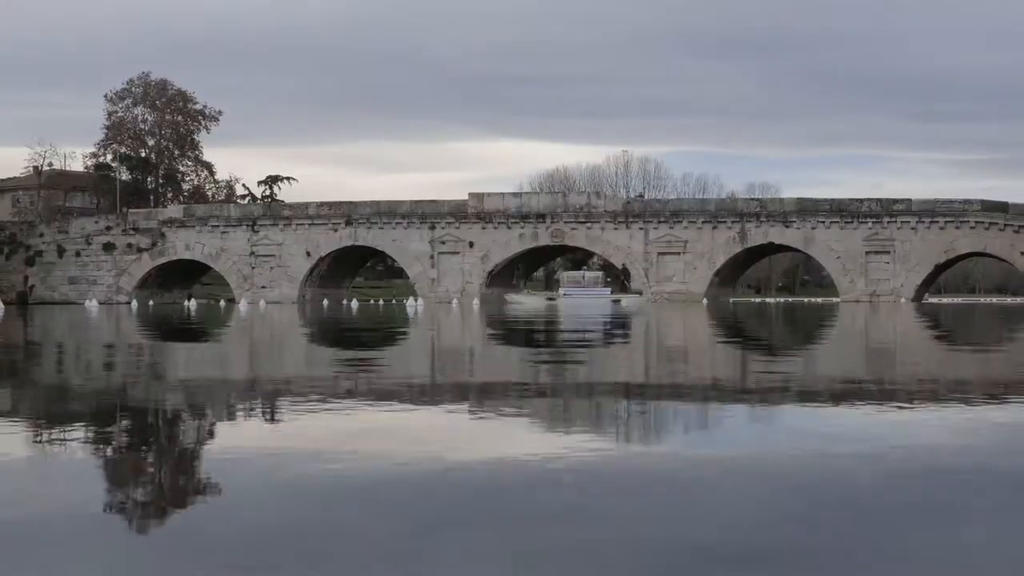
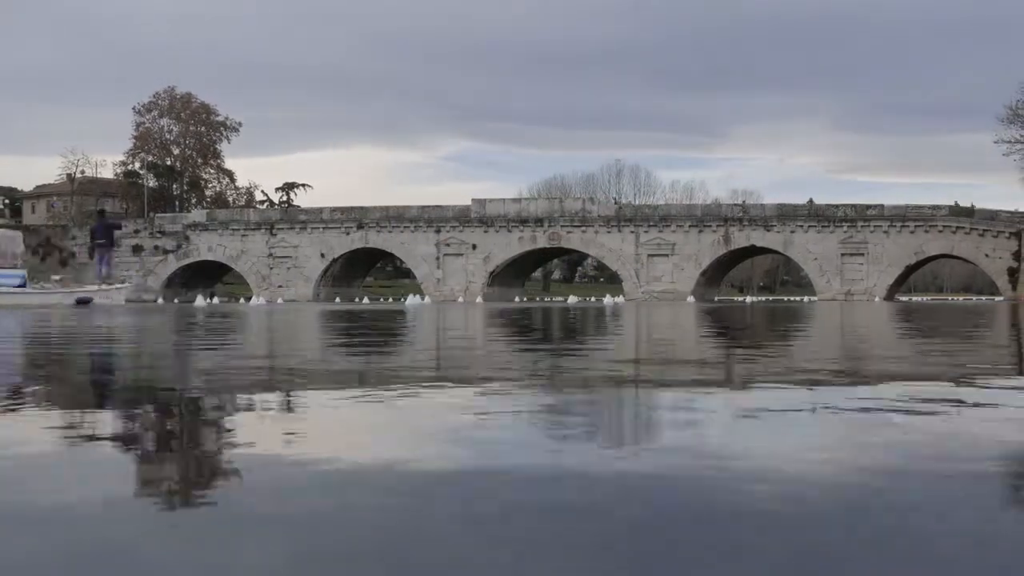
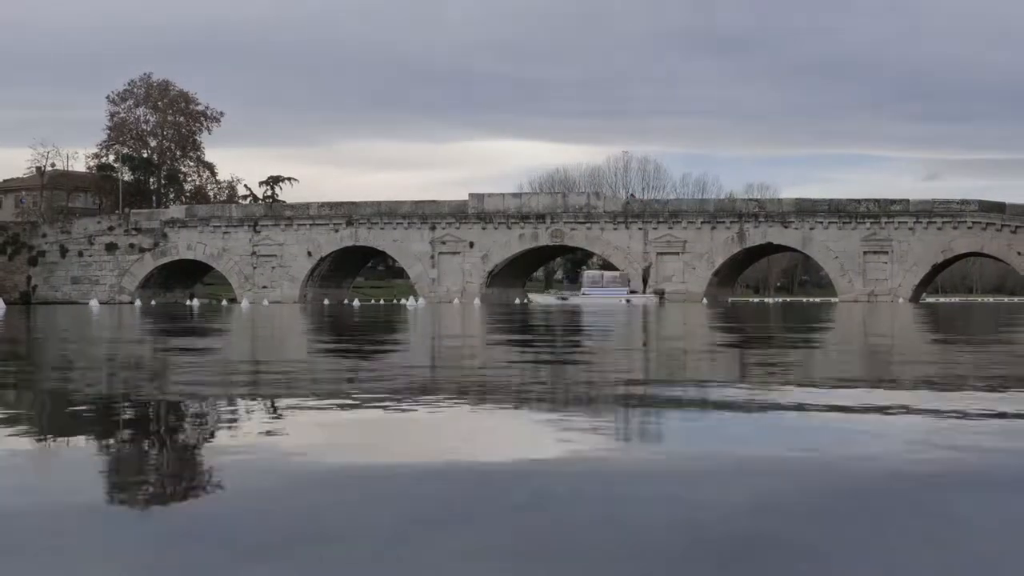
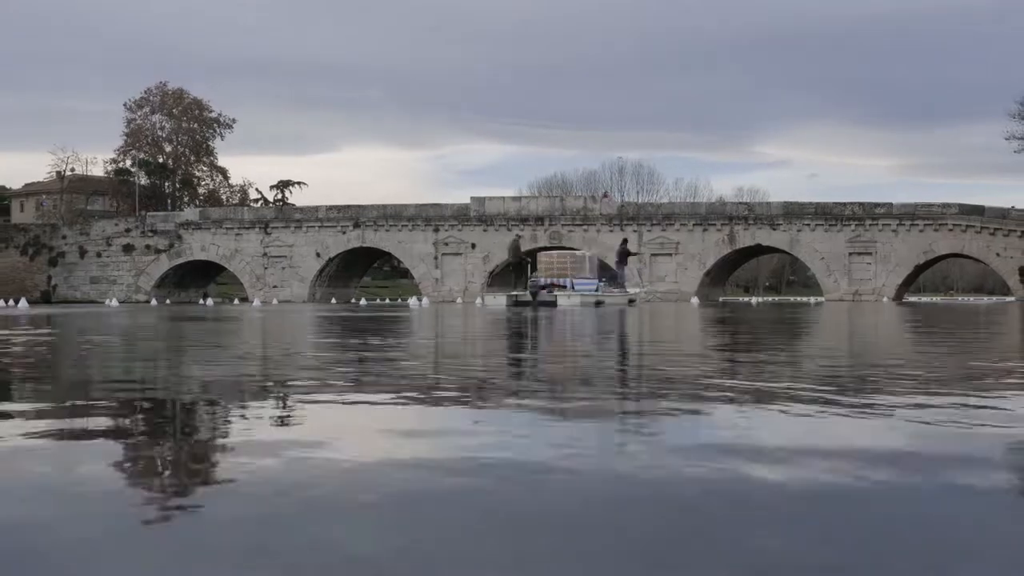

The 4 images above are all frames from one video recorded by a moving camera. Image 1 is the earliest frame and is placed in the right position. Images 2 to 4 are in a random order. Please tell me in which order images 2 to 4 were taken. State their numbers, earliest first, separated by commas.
3, 4, 2
